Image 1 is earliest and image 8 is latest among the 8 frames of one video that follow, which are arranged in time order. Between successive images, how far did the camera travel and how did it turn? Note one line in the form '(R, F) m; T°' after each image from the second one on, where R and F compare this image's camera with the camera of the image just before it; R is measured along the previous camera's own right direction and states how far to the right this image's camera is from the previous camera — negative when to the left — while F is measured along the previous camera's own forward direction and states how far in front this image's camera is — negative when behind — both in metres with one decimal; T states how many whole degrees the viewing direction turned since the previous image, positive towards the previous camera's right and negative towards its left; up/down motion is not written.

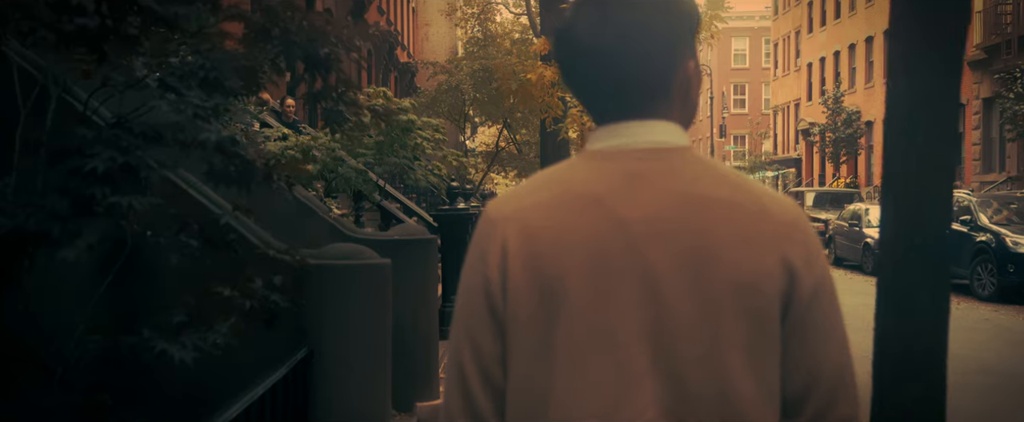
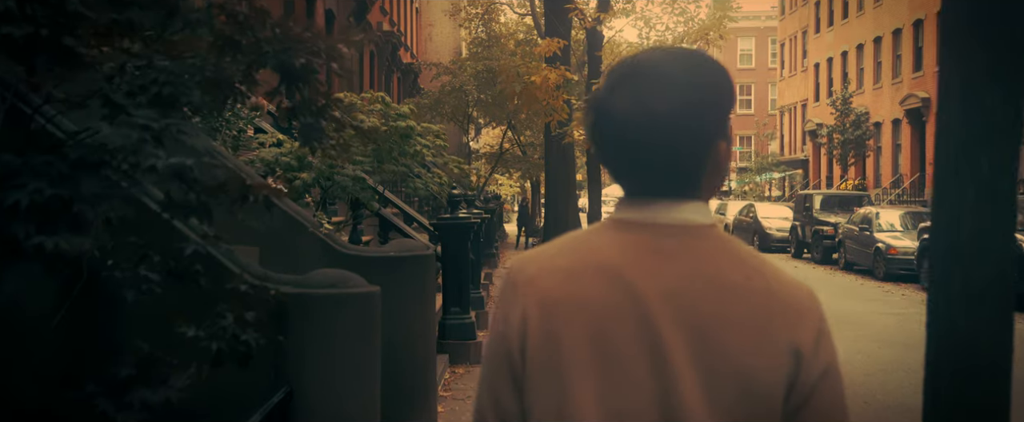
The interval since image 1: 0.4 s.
(0.0, +0.3) m; 0°
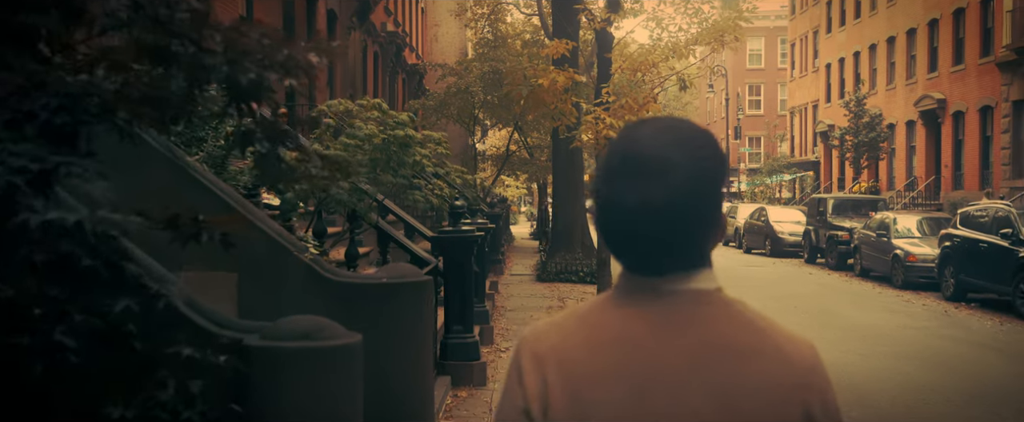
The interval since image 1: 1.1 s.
(0.0, +0.5) m; 0°
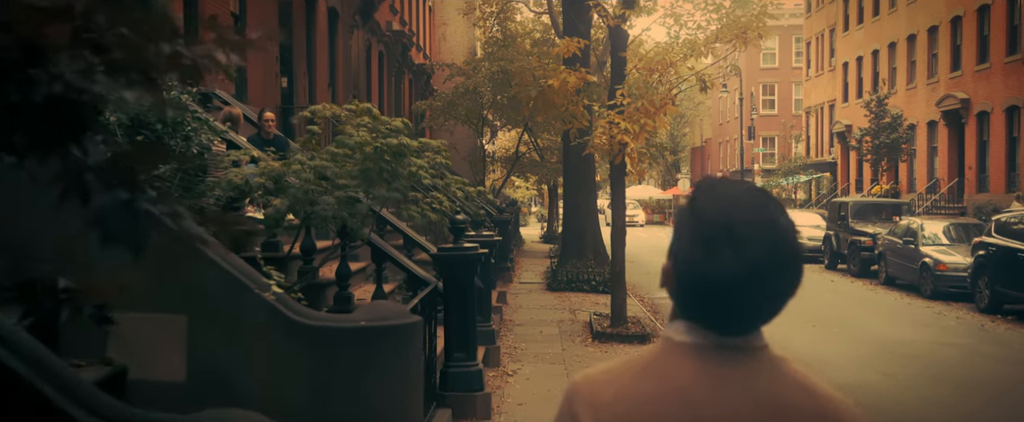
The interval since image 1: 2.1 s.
(0.0, +0.8) m; -1°
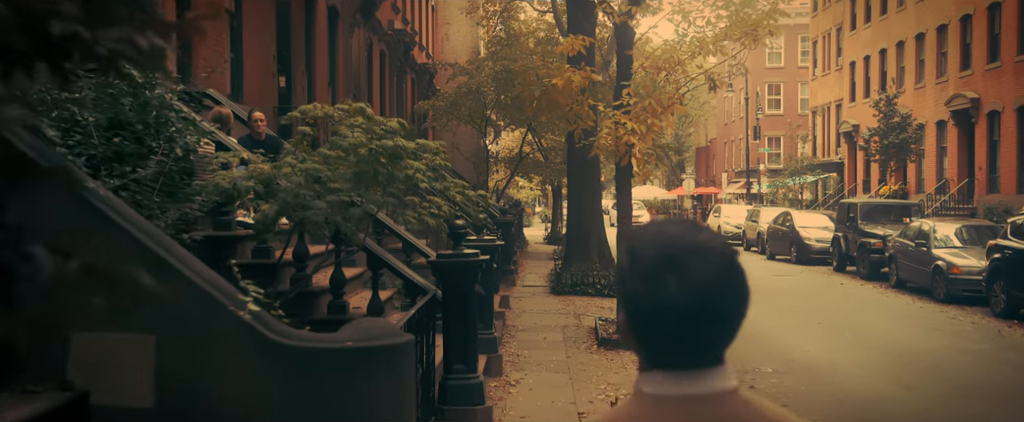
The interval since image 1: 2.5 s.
(0.0, +0.4) m; 0°
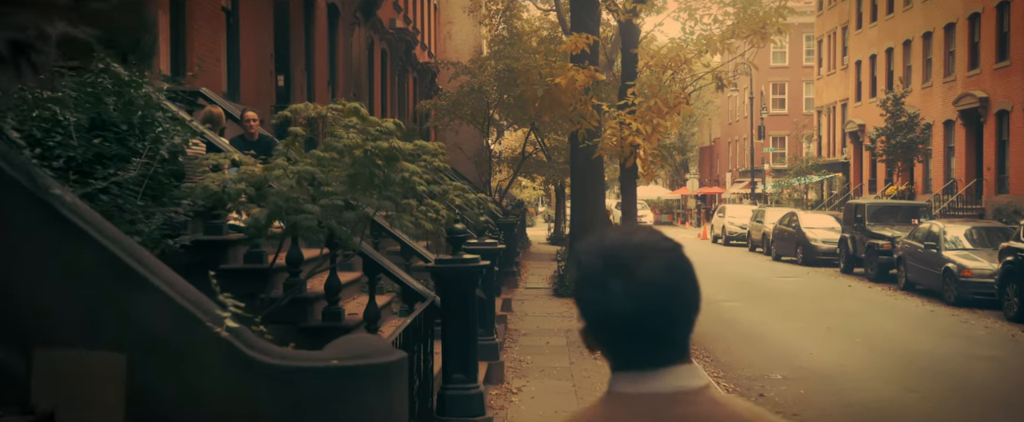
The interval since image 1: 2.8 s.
(0.0, +0.3) m; 0°
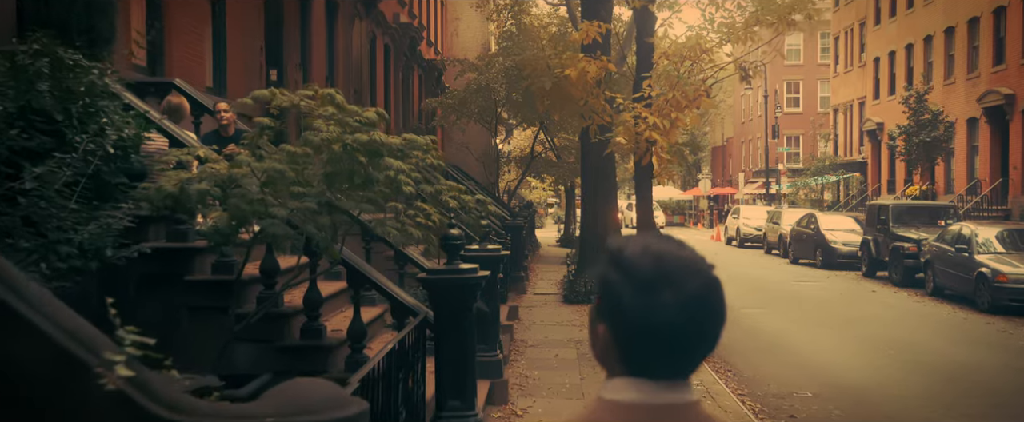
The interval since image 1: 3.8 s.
(+0.1, +0.9) m; -1°
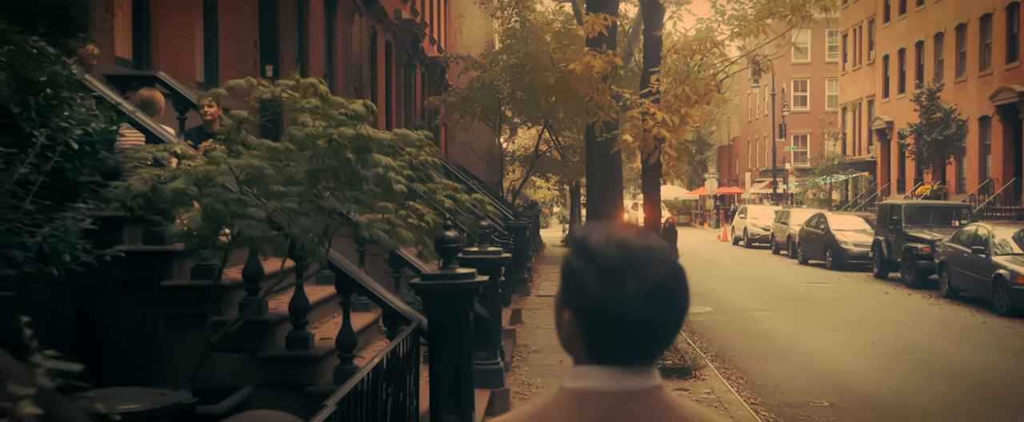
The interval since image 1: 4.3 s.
(0.0, +0.4) m; 0°
